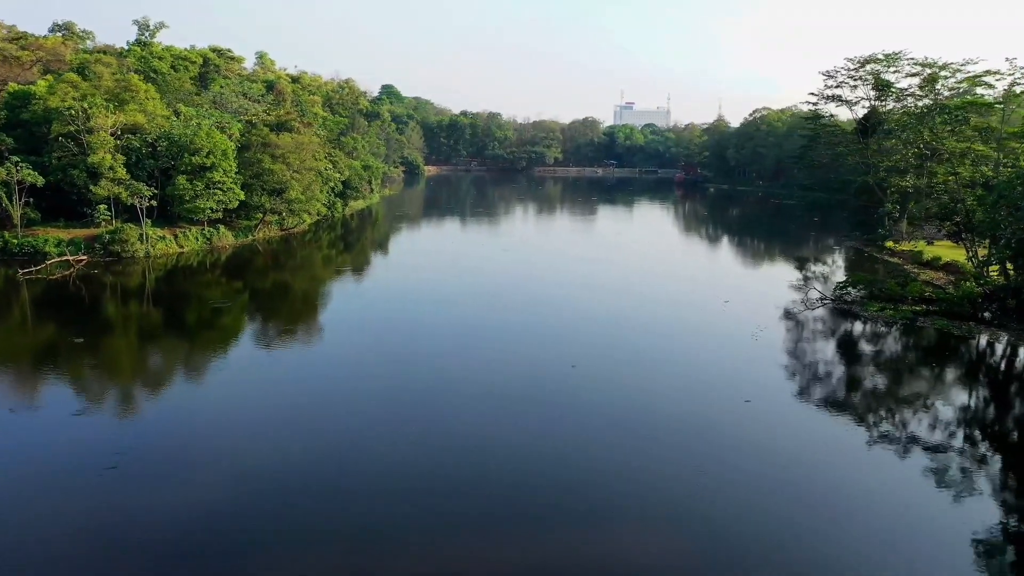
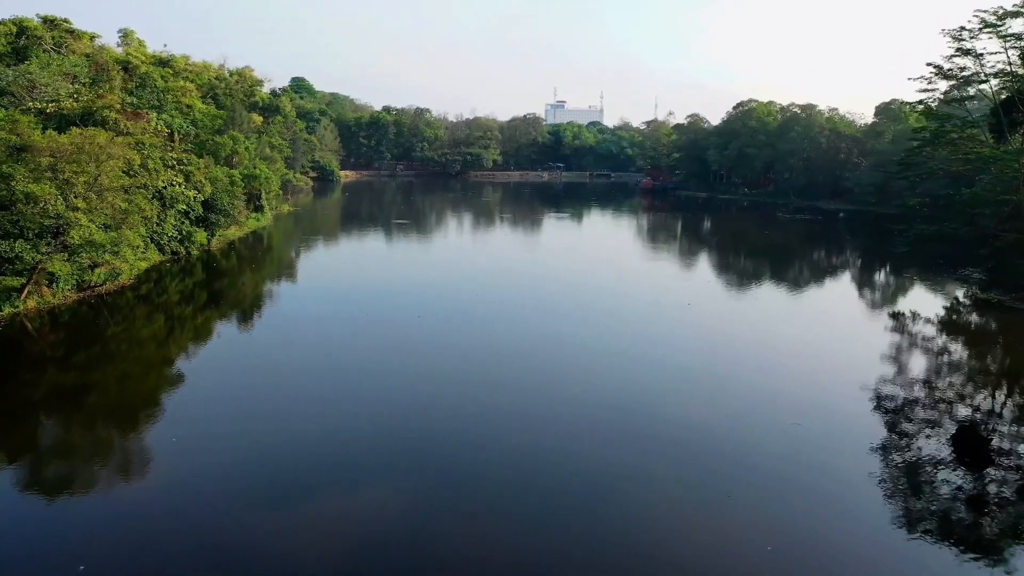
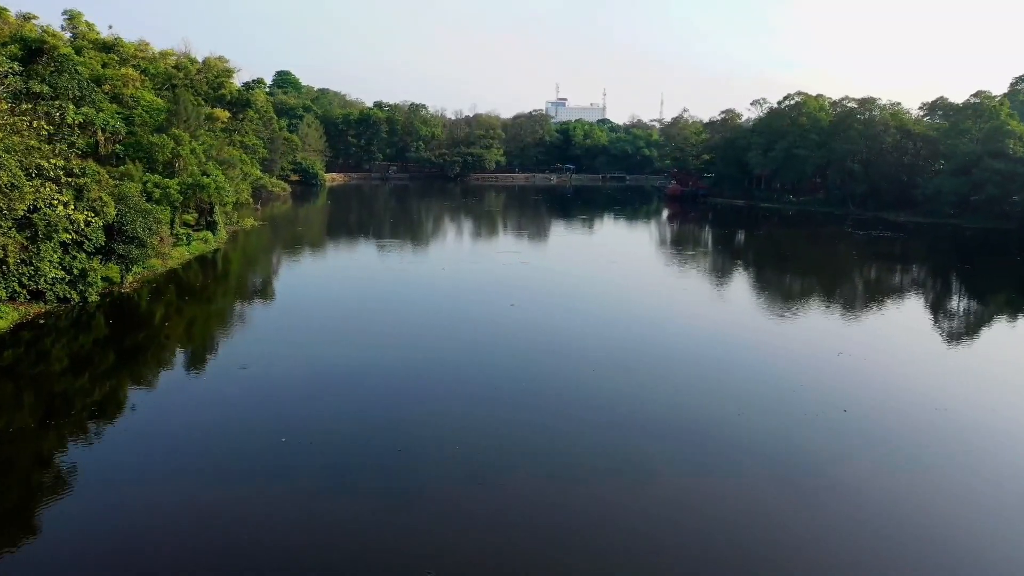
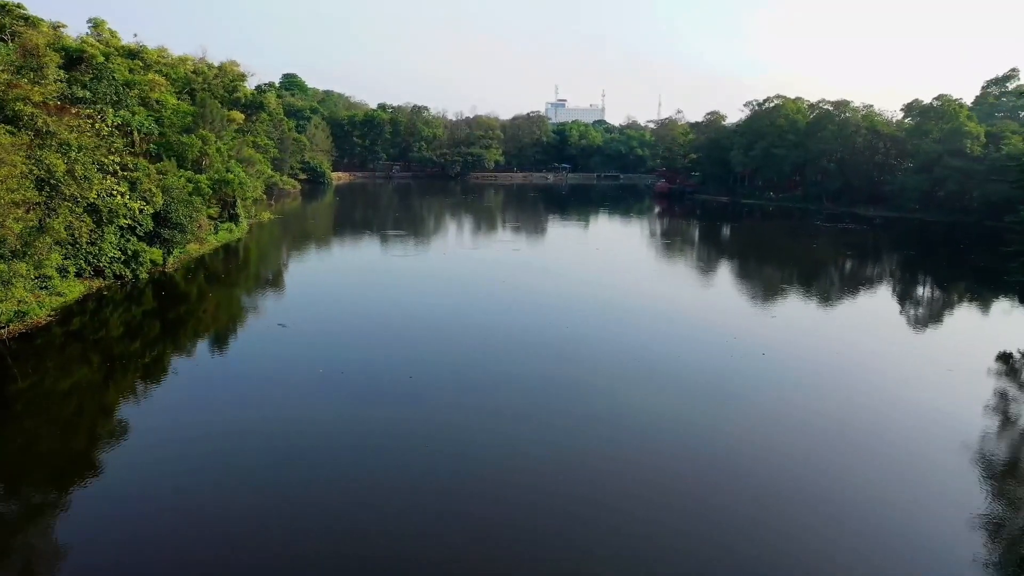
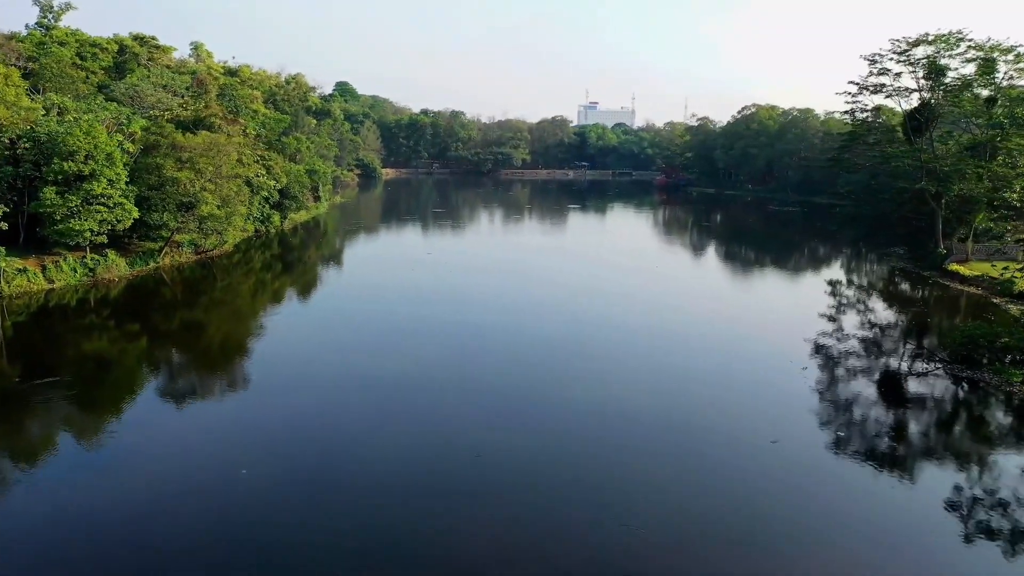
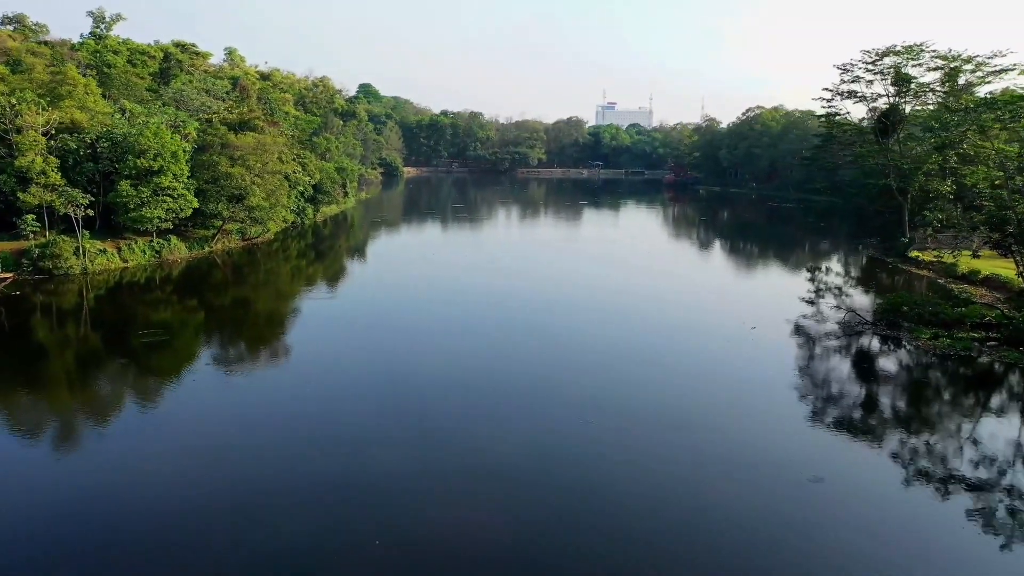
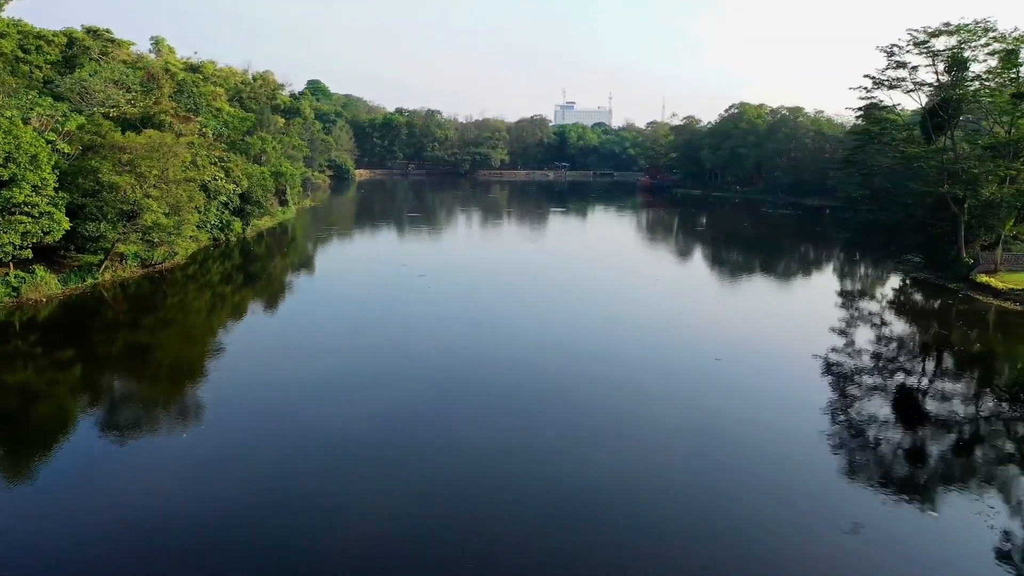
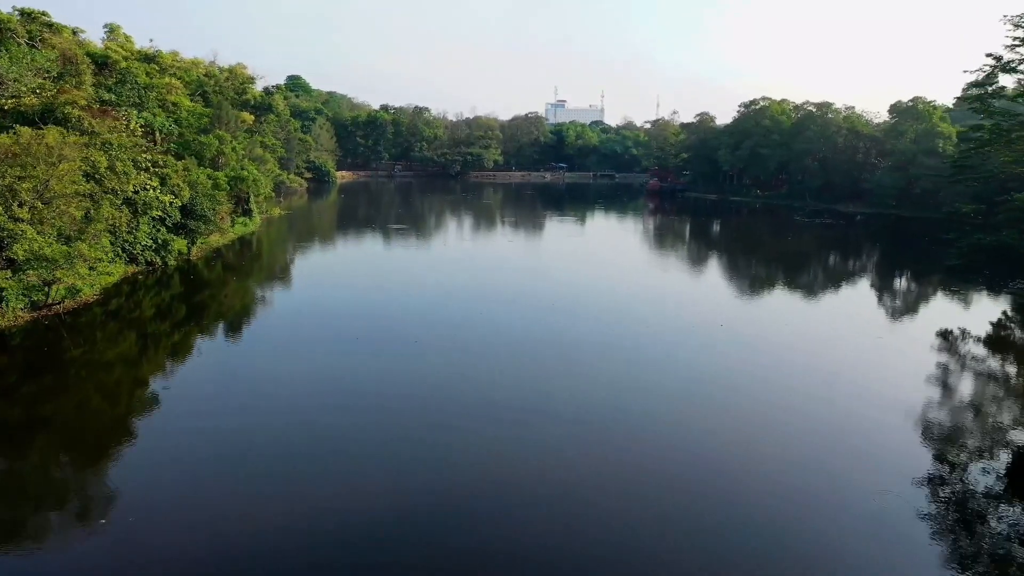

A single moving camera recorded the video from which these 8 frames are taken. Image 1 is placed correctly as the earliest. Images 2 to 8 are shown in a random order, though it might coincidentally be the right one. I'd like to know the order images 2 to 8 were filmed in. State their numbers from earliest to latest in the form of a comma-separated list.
6, 5, 7, 2, 8, 4, 3
